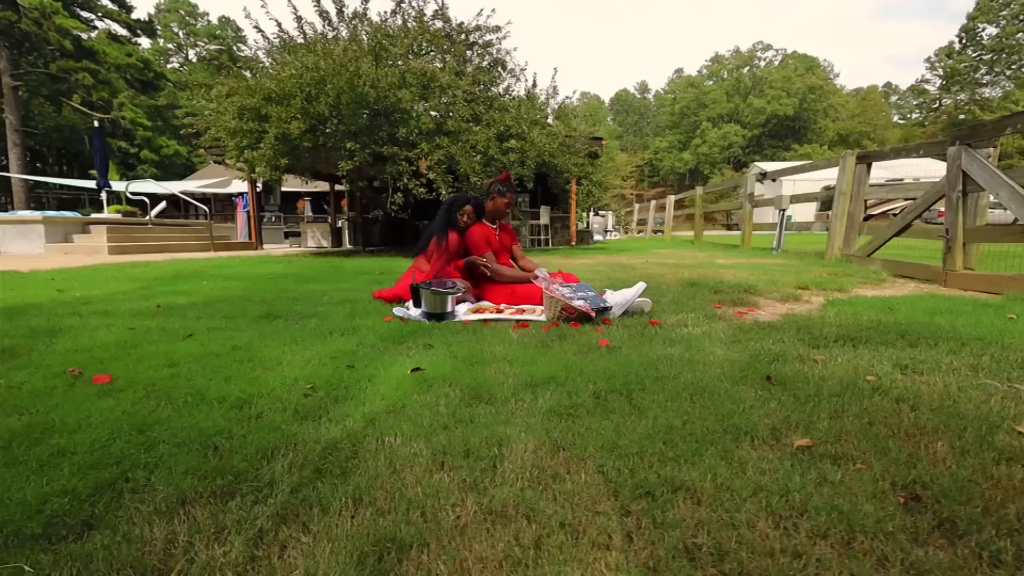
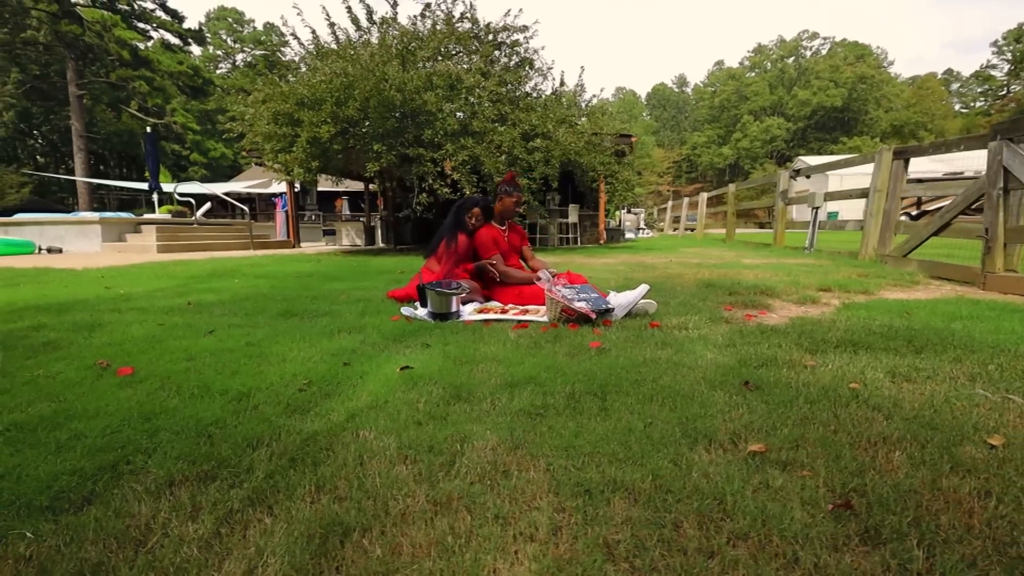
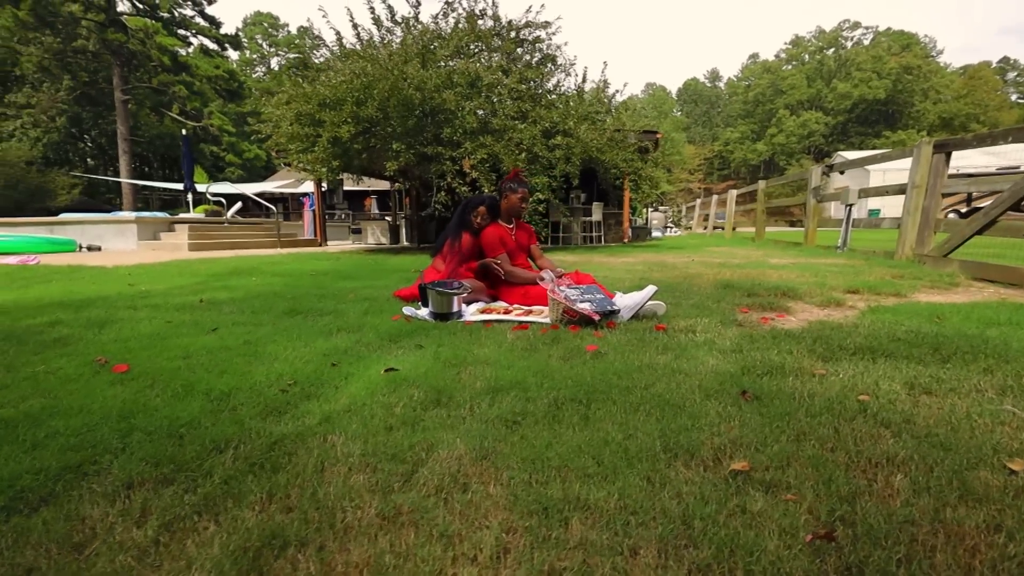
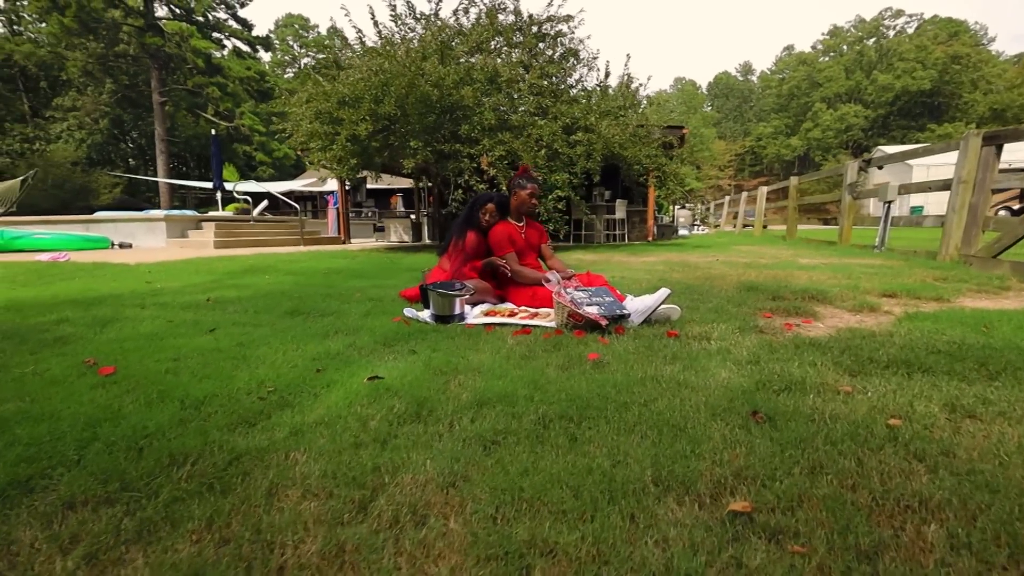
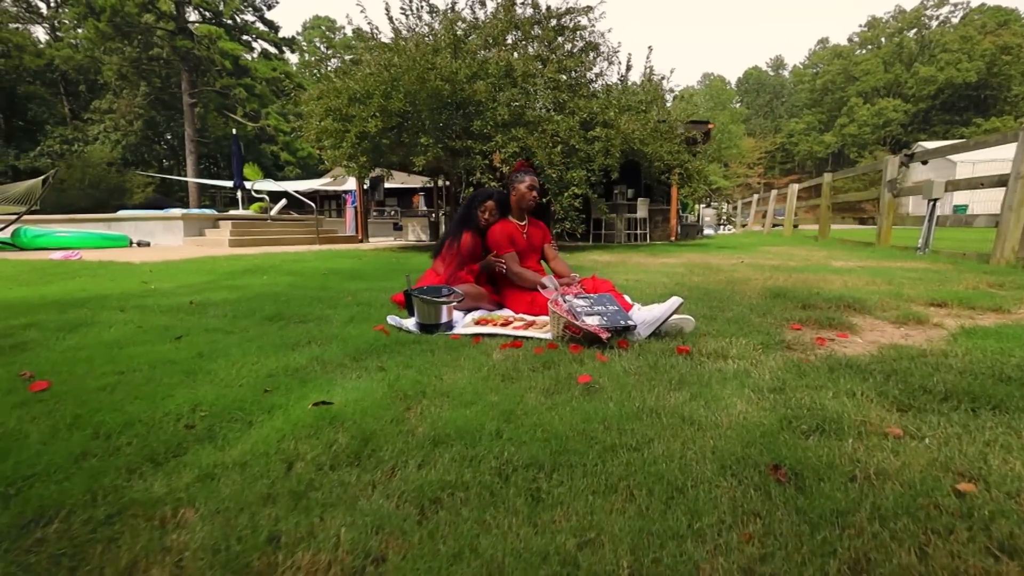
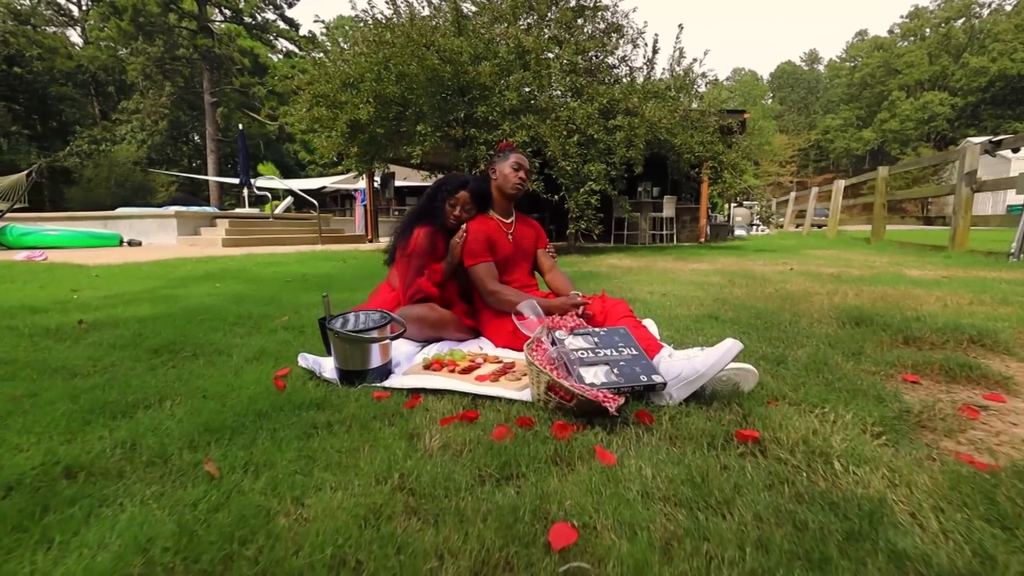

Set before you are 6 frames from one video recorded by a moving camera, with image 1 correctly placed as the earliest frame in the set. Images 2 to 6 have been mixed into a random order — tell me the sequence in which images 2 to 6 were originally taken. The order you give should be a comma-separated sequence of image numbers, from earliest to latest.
2, 3, 4, 5, 6
